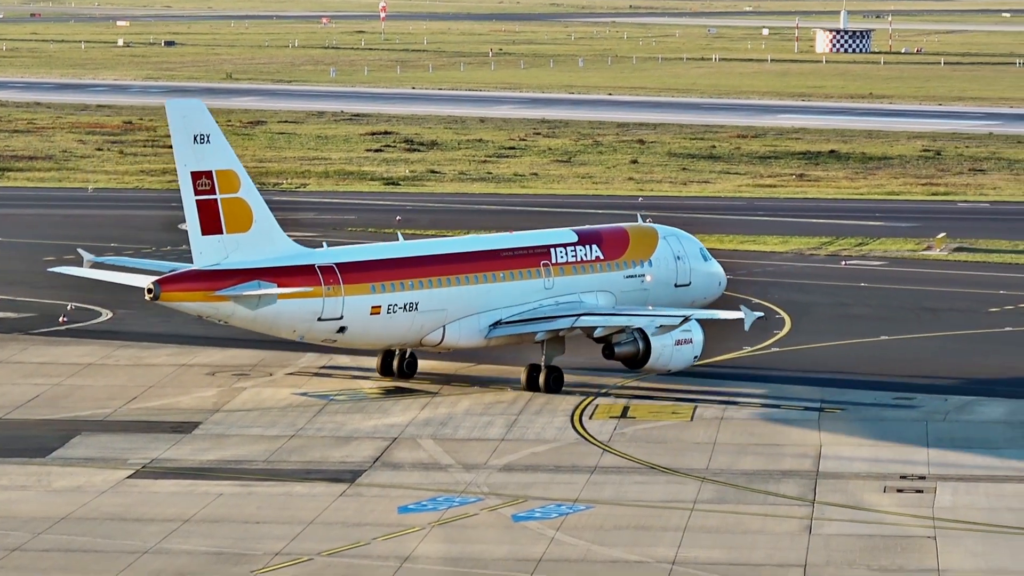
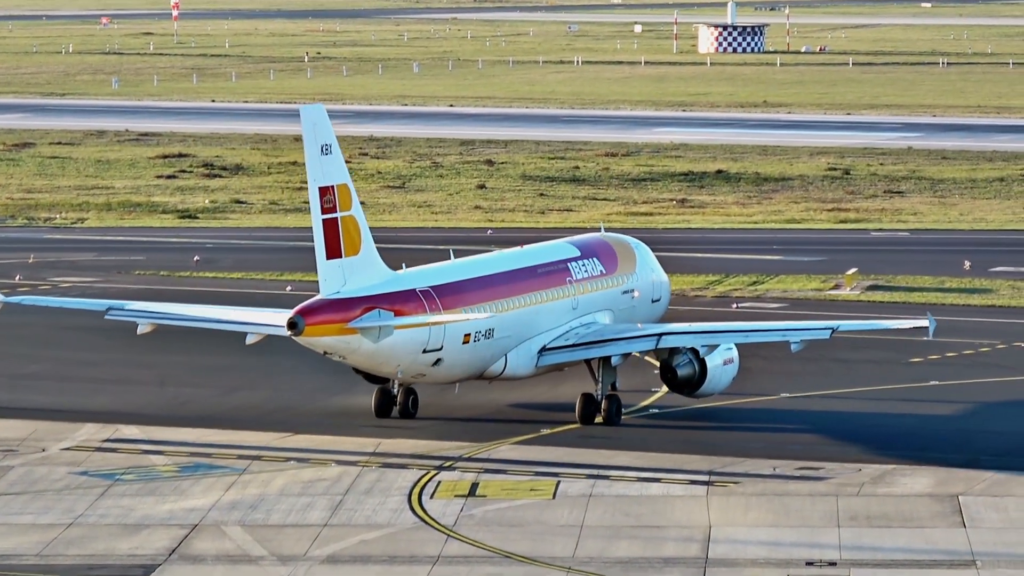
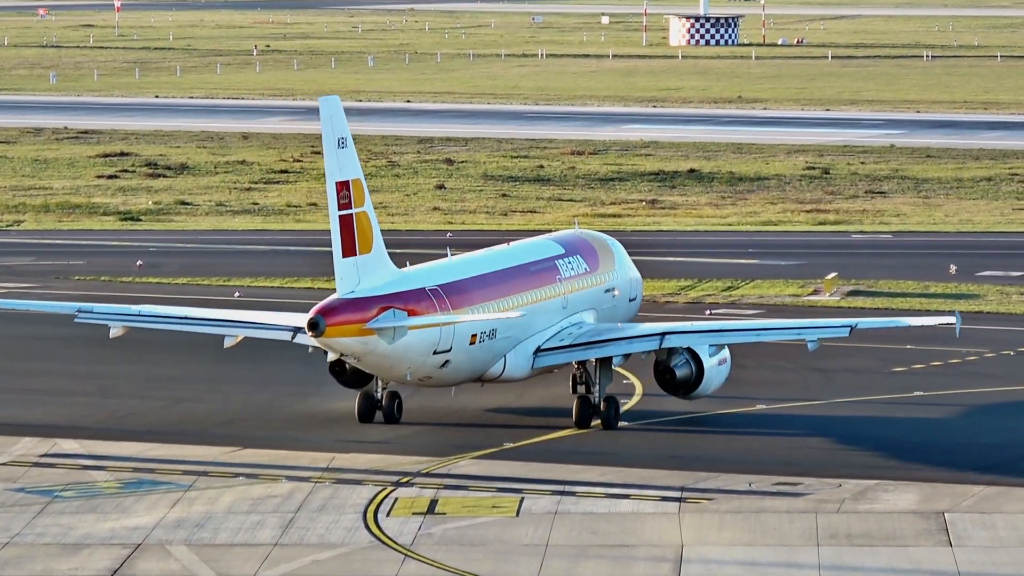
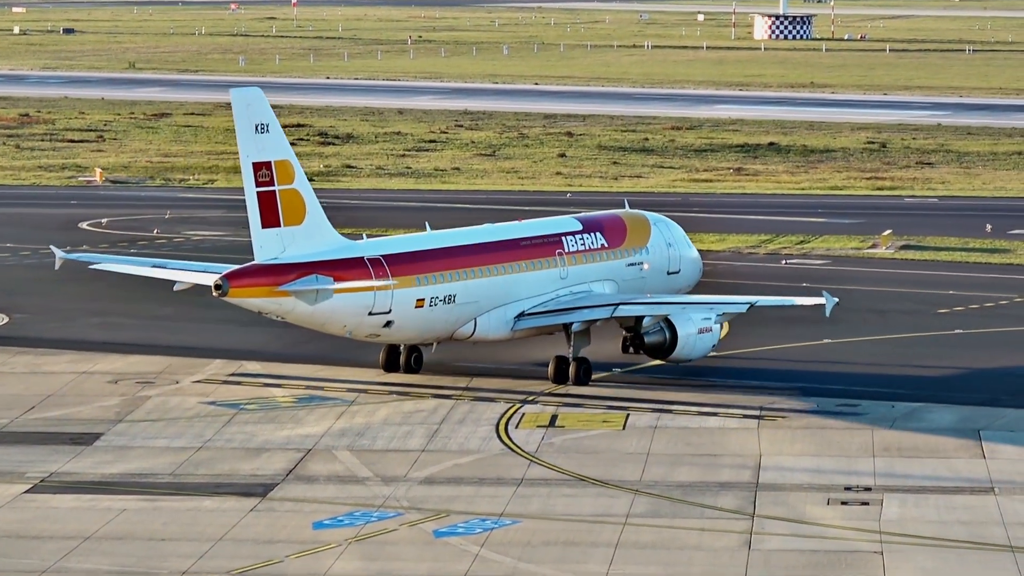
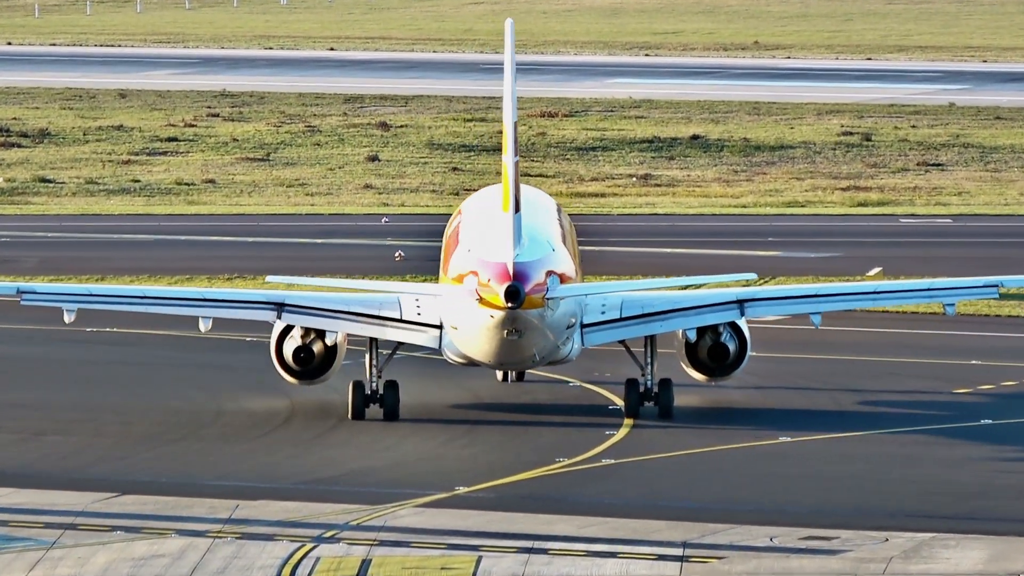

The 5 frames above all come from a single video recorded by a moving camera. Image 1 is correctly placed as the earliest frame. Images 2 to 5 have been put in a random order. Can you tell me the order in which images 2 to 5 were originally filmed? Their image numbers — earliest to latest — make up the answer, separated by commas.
4, 2, 3, 5
